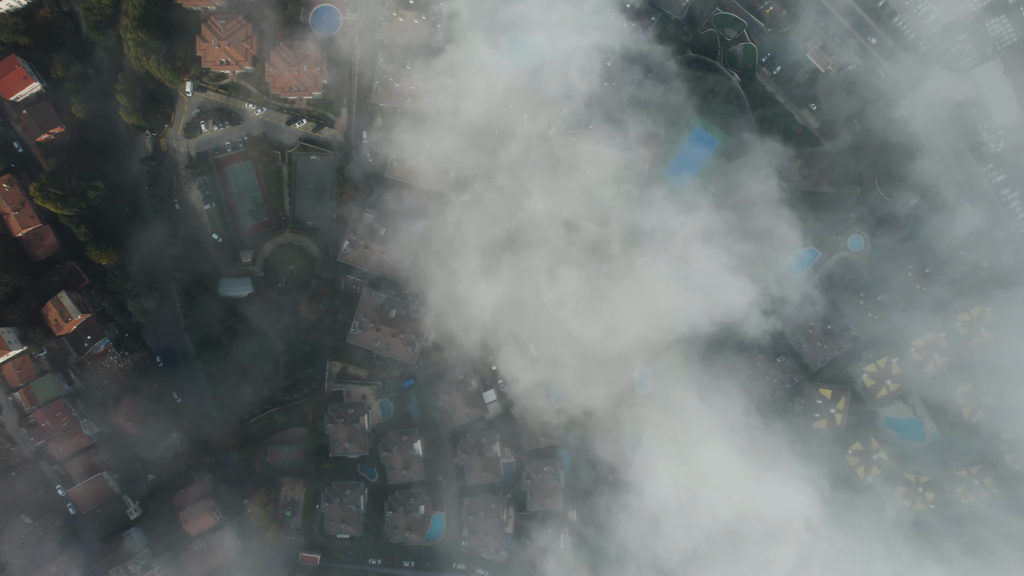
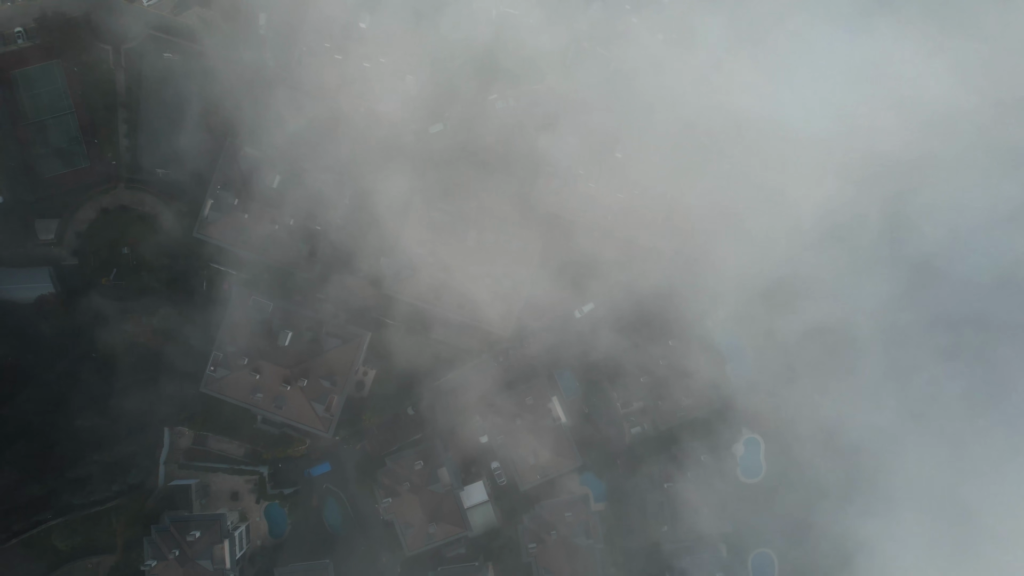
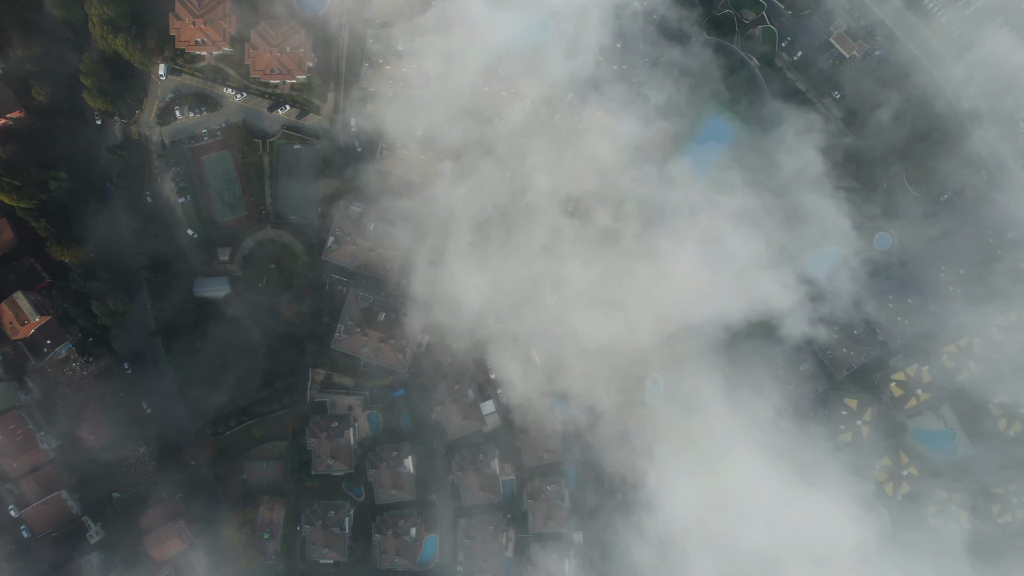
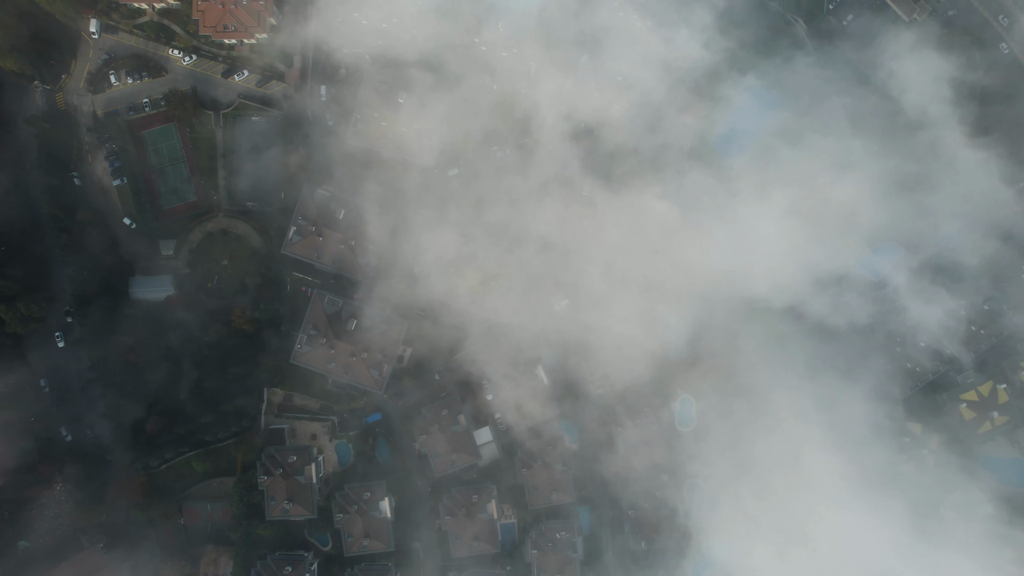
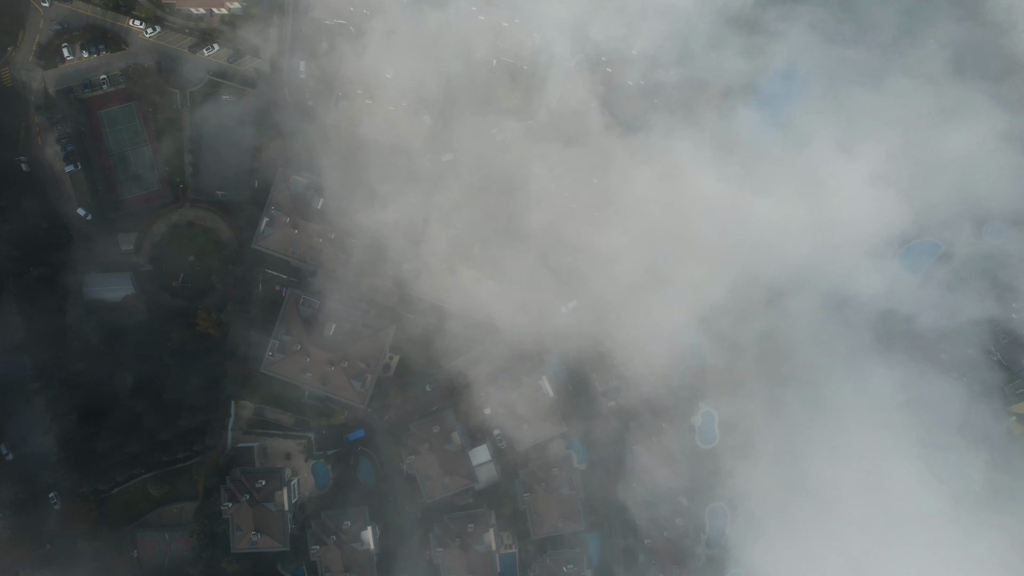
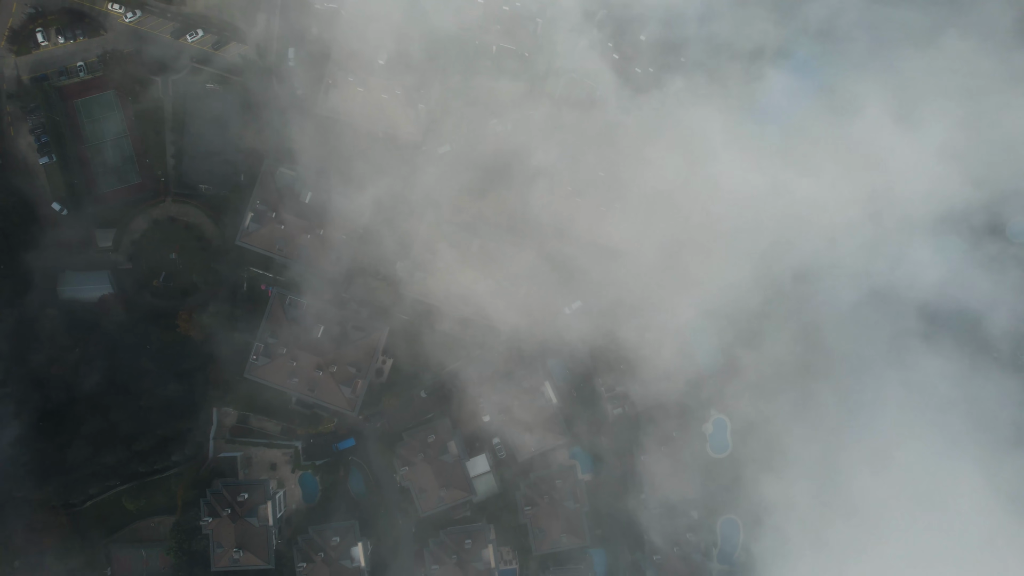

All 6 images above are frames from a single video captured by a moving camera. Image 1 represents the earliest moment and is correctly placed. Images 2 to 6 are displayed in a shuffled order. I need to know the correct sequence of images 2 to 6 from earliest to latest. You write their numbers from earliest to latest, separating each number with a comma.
3, 4, 5, 6, 2
